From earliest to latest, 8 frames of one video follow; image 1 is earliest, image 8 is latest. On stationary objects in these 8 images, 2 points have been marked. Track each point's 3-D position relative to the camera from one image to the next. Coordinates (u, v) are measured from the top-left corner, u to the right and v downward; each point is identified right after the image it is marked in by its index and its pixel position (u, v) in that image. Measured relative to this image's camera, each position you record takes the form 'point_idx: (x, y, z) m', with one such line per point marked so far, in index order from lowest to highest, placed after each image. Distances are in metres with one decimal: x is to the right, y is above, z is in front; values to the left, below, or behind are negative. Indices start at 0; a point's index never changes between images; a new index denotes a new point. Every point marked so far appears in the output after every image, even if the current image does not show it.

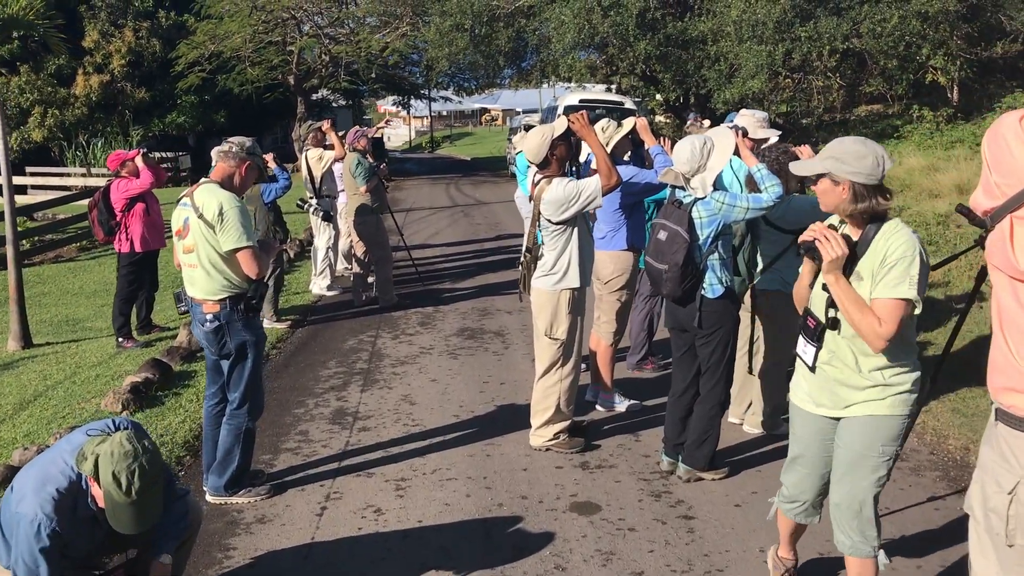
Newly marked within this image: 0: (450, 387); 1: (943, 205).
0: (-0.4, -0.7, +6.4) m
1: (+5.0, +1.0, +11.4) m
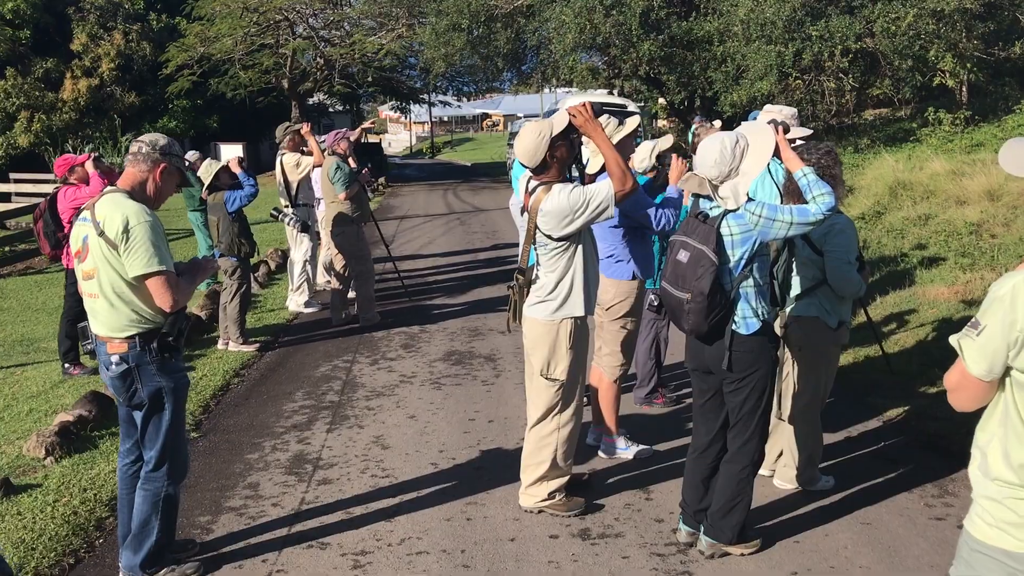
0: (-0.5, -0.8, +5.6) m
1: (+4.9, +0.8, +10.5) m
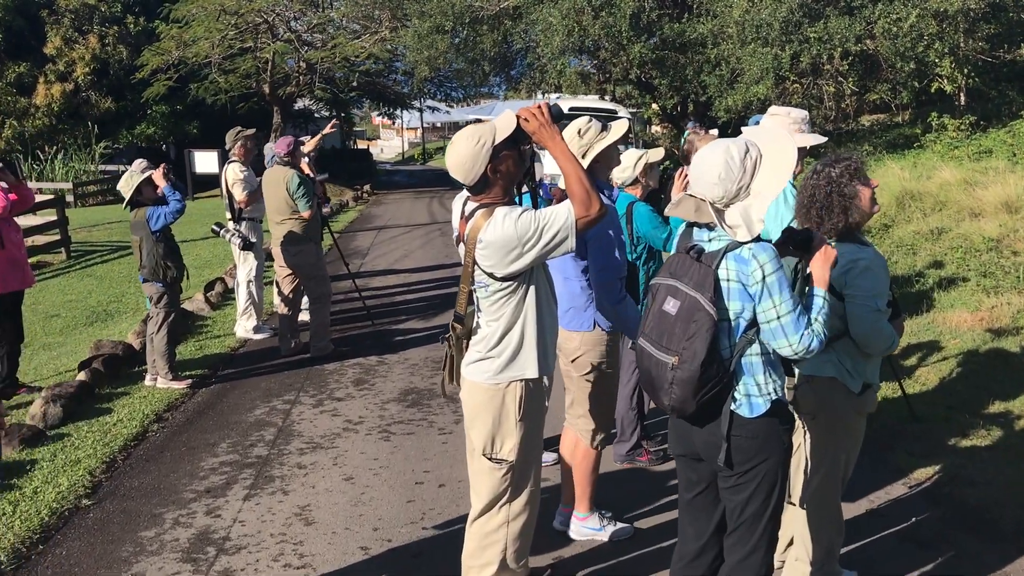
0: (-0.7, -1.0, +4.6) m
1: (+4.7, +0.6, +9.6) m
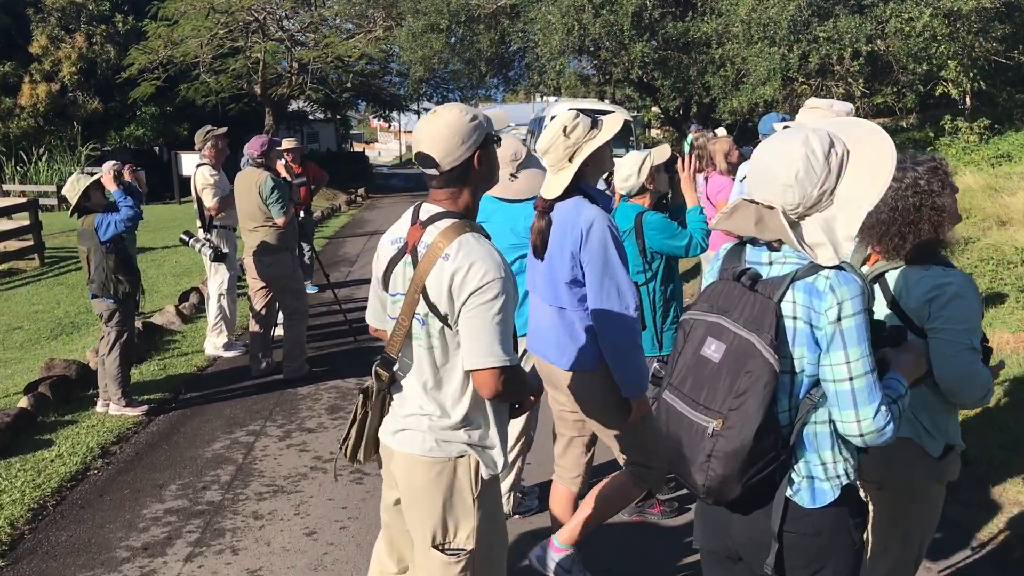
0: (-0.7, -1.1, +3.9) m
1: (+4.6, +0.5, +9.0) m
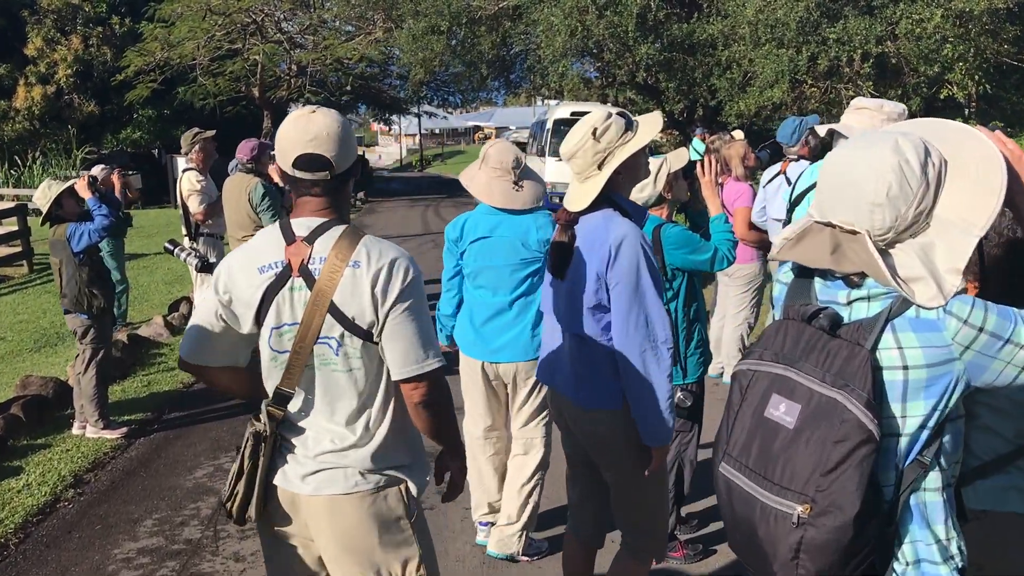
0: (-0.7, -1.1, +3.5) m
1: (+4.7, +0.4, +8.6) m
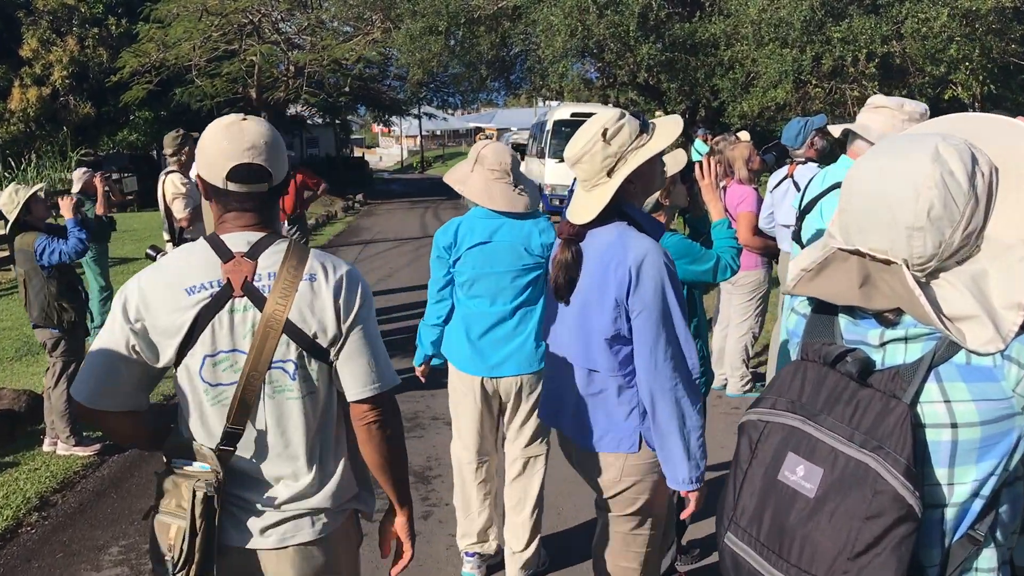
0: (-0.7, -1.2, +3.3) m
1: (+4.6, +0.3, +8.3) m
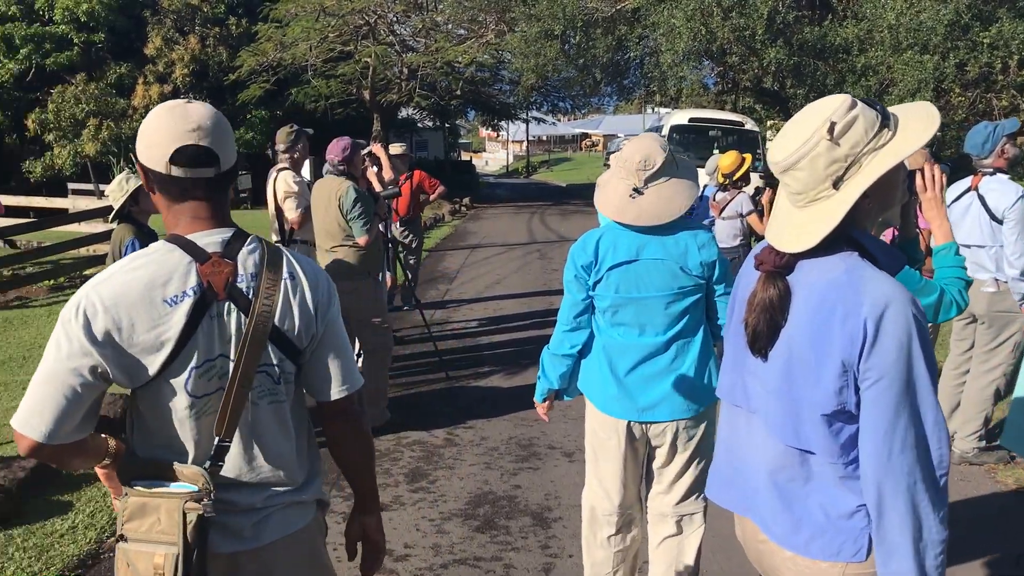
0: (-0.3, -1.2, +2.7) m
1: (+5.6, +0.1, +7.2) m
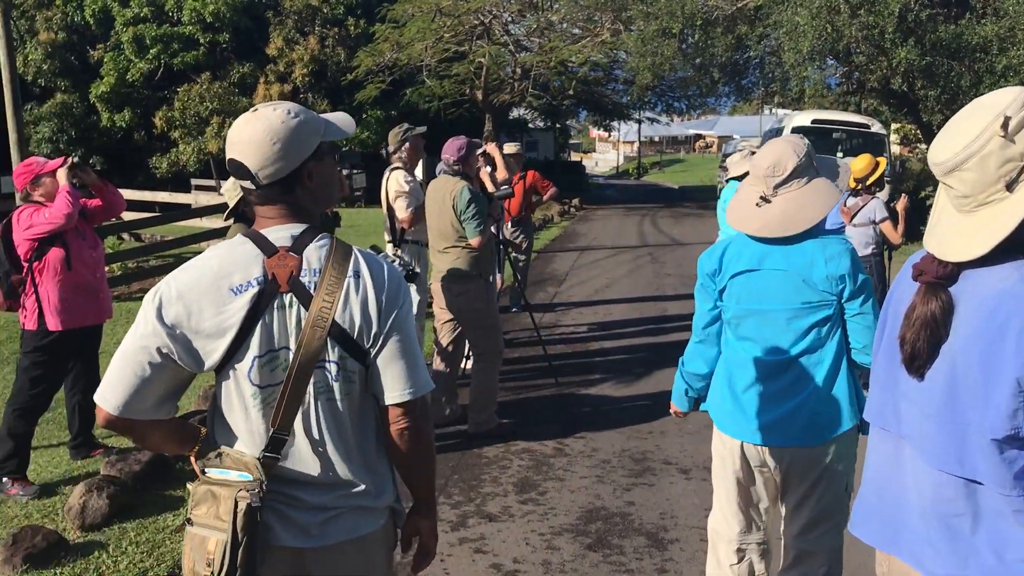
0: (0.0, -1.3, +2.6) m
1: (+6.4, -0.1, +6.4) m
